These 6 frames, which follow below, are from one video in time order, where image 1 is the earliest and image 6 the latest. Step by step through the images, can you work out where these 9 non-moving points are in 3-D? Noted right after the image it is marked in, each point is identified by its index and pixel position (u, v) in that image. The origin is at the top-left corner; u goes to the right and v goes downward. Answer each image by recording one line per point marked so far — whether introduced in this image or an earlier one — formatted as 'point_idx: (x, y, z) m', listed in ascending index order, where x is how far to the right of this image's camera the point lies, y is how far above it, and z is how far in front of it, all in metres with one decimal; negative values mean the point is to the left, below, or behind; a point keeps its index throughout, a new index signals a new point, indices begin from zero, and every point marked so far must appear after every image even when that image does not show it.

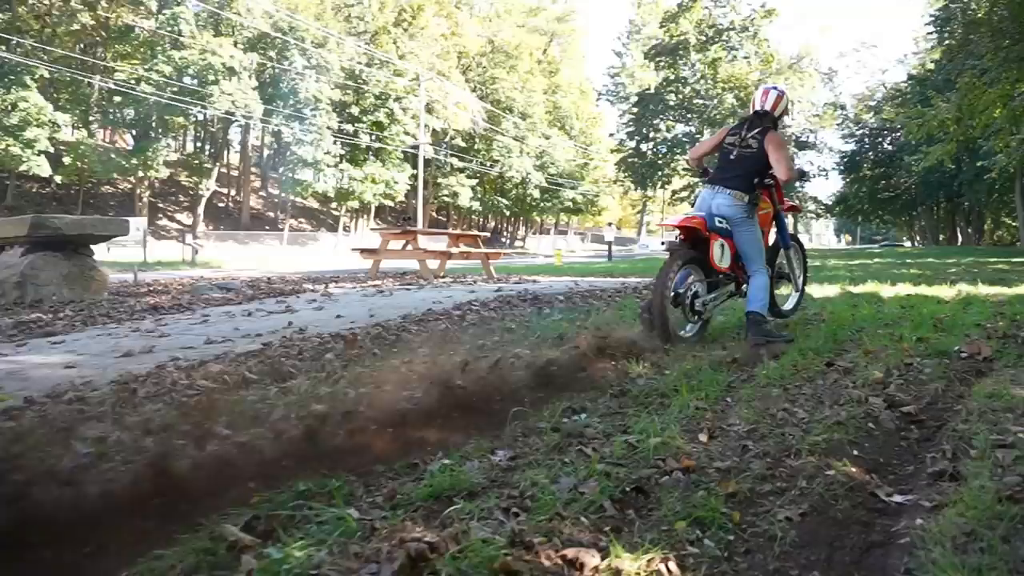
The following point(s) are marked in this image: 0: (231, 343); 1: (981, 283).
0: (-2.1, -0.4, +5.3) m
1: (+7.2, +0.1, +11.1) m
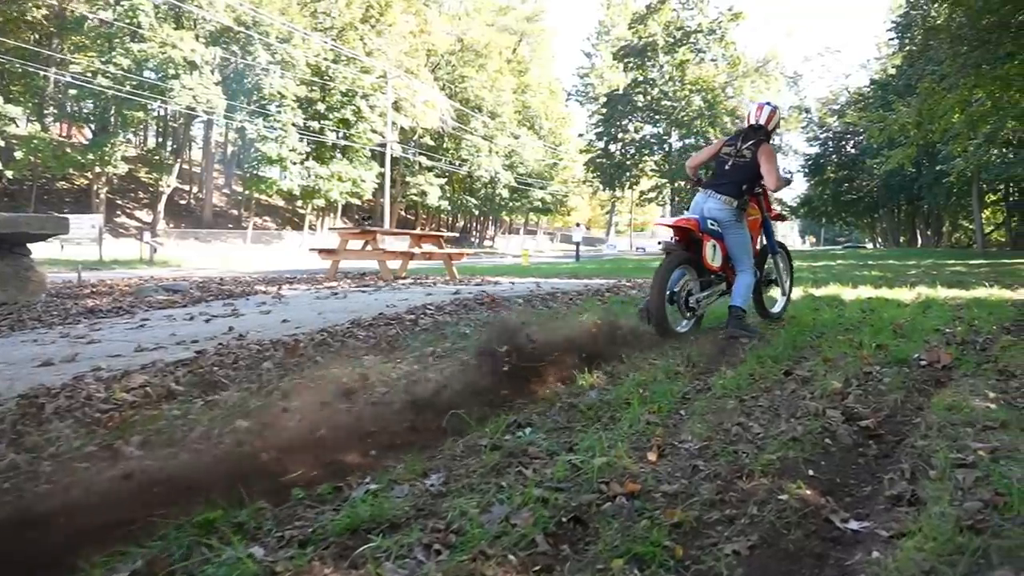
0: (-2.4, -0.4, +5.0) m
1: (+6.6, +0.1, +11.1) m
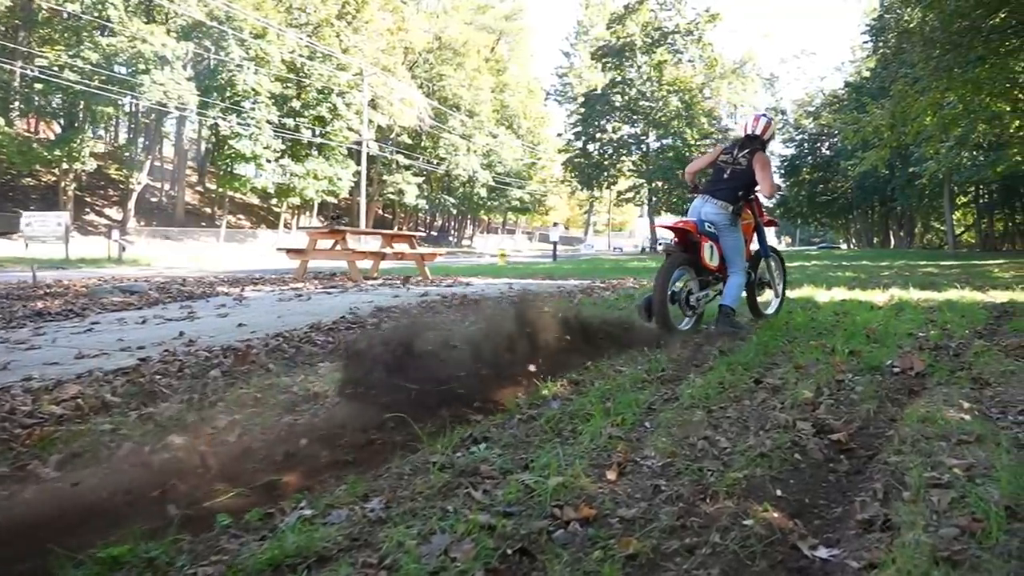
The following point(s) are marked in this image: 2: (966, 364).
0: (-2.7, -0.5, +4.7) m
1: (+6.2, 0.0, +11.1) m
2: (+2.9, -0.5, +4.6) m
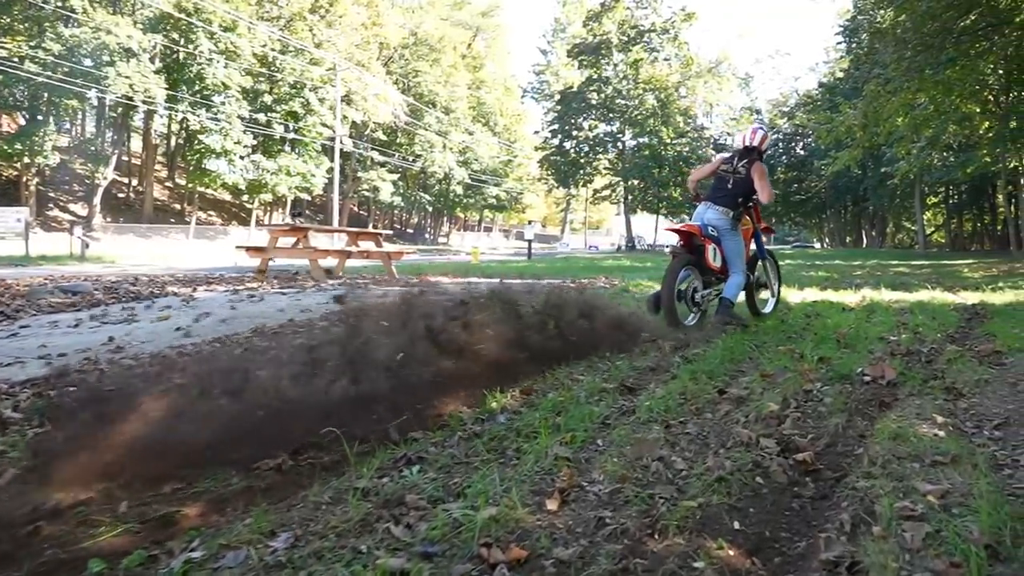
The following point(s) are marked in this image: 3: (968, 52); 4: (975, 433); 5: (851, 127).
0: (-3.0, -0.5, +4.4) m
1: (+5.7, 0.0, +11.0) m
2: (+2.6, -0.5, +4.4) m
3: (+6.8, +3.5, +10.8) m
4: (+2.1, -0.6, +3.3) m
5: (+5.9, +2.8, +12.6) m
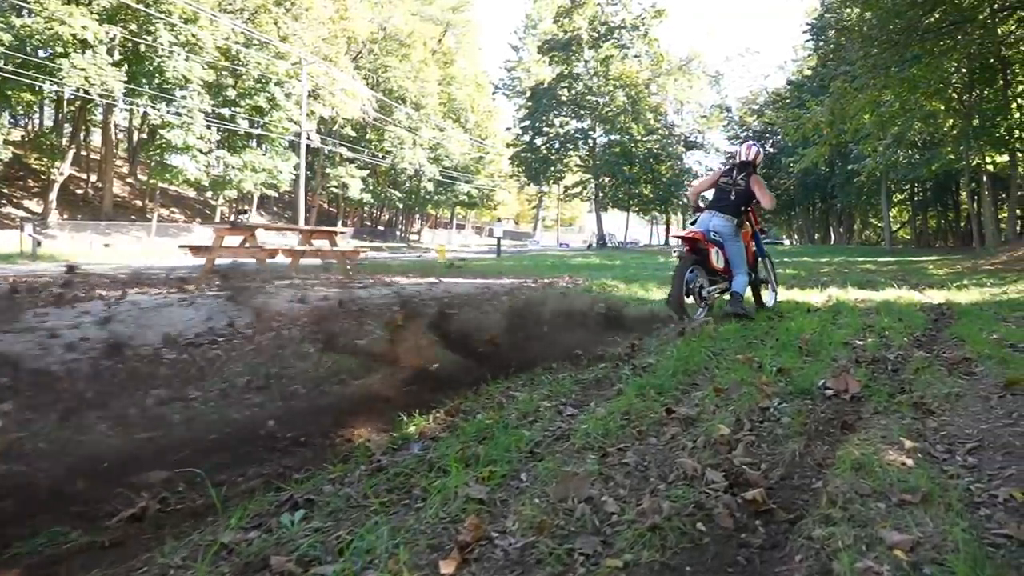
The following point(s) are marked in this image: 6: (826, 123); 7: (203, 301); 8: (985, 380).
0: (-3.4, -0.5, +3.8) m
1: (+5.0, 0.0, +10.8) m
2: (+2.2, -0.5, +4.0) m
3: (+6.2, +3.5, +10.6) m
4: (+1.7, -0.7, +2.9) m
5: (+5.2, +2.8, +12.4) m
6: (+5.3, +2.8, +12.3) m
7: (-3.3, -0.1, +7.6) m
8: (+2.7, -0.5, +4.1) m
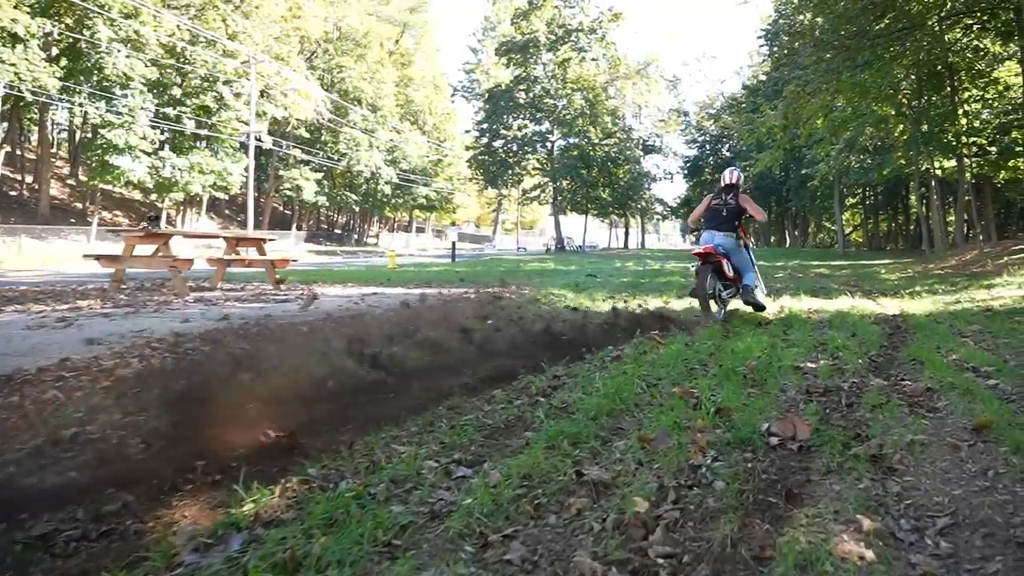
0: (-3.9, -0.7, +2.9) m
1: (+4.2, -0.1, +10.3) m
2: (+1.7, -0.7, +3.5) m
3: (+5.3, +3.4, +10.2) m
4: (+1.3, -0.8, +2.3) m
5: (+4.3, +2.7, +11.9) m
6: (+4.4, +2.7, +11.9) m
7: (-4.0, -0.3, +6.7) m
8: (+2.2, -0.7, +3.5) m
